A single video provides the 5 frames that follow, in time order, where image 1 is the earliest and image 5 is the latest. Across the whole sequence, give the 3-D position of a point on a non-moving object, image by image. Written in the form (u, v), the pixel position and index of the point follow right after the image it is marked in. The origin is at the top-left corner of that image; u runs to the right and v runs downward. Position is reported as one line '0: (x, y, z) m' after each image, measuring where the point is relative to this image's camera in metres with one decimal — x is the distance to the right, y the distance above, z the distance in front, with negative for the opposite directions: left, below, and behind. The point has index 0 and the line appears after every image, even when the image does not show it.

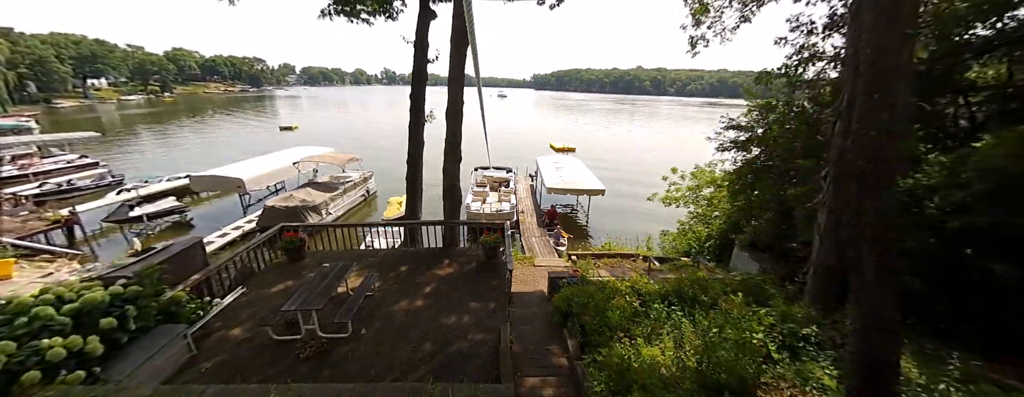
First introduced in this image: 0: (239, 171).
0: (-14.1, +1.4, +15.3) m
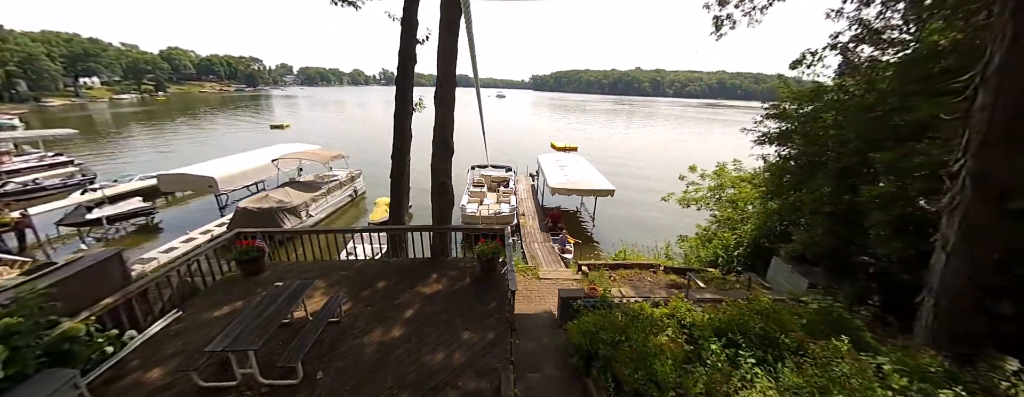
0: (-14.1, +1.4, +13.9) m
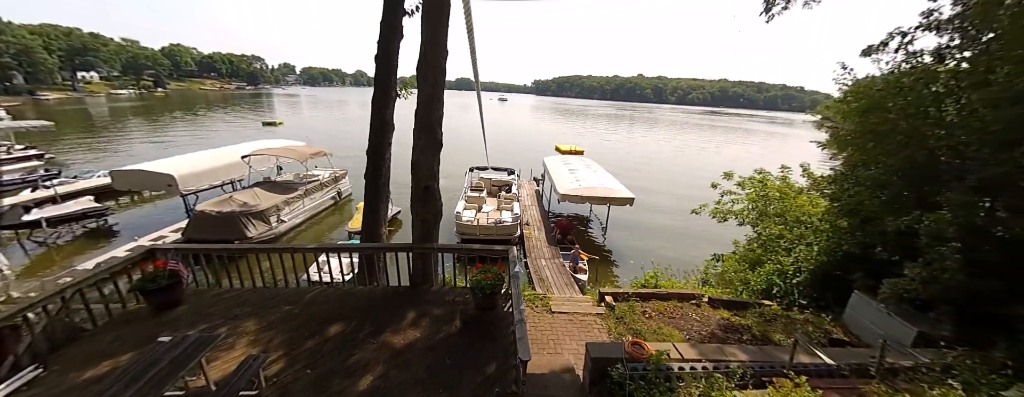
0: (-13.9, +1.4, +12.3) m
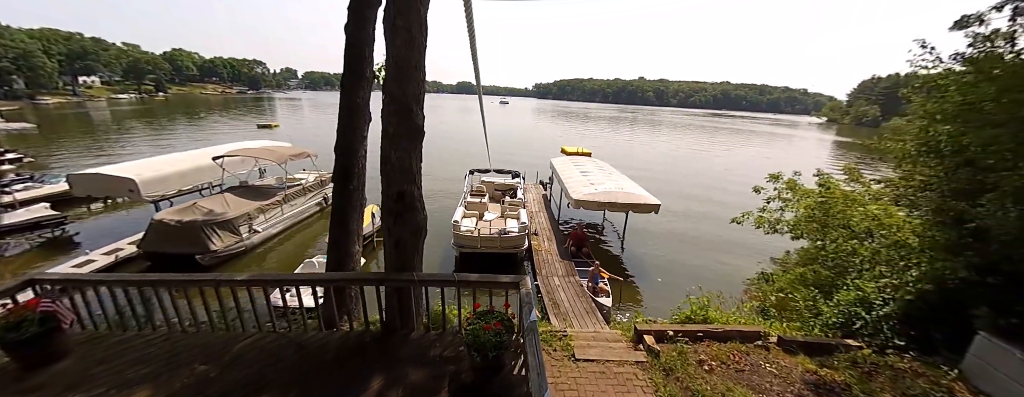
0: (-13.7, +1.1, +11.0) m
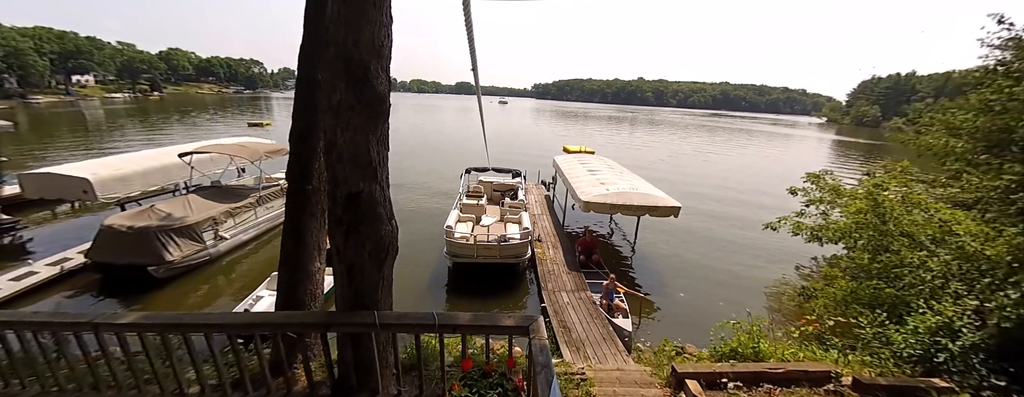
0: (-13.7, +1.0, +9.9) m
